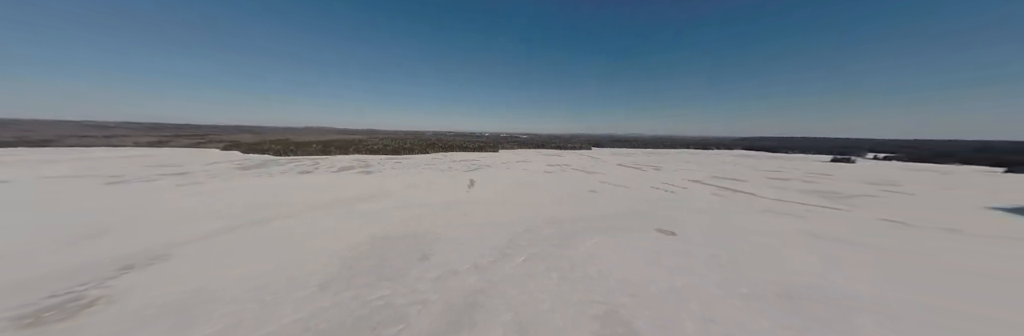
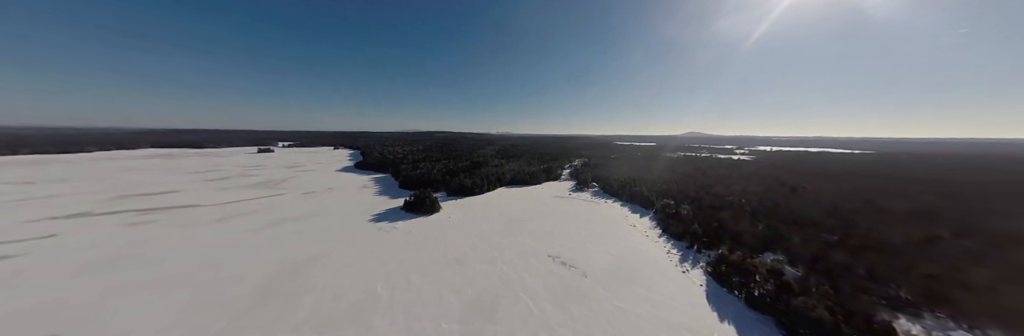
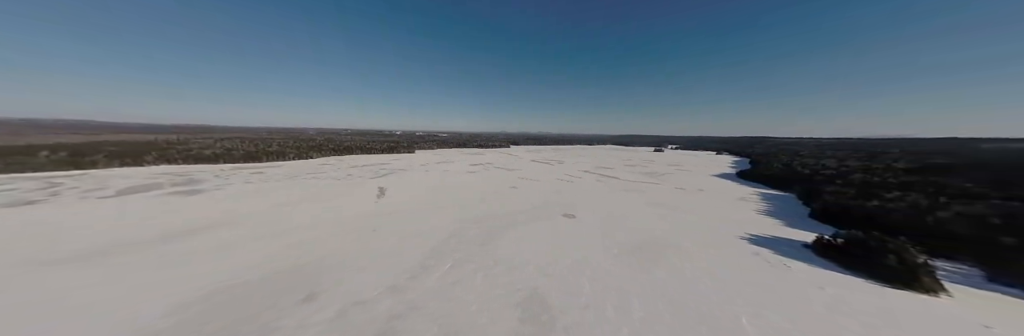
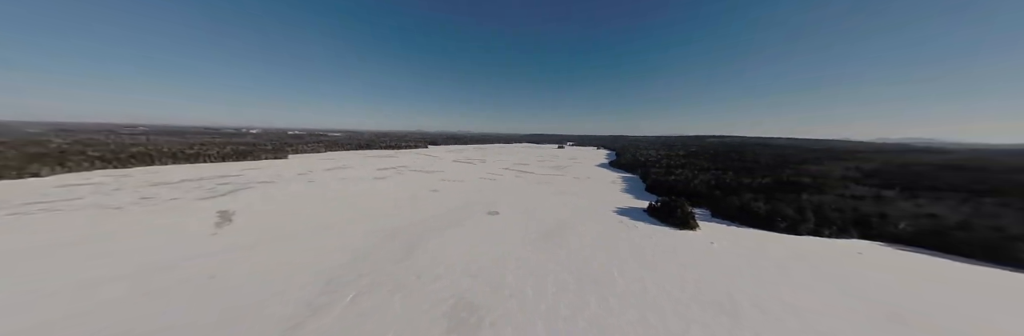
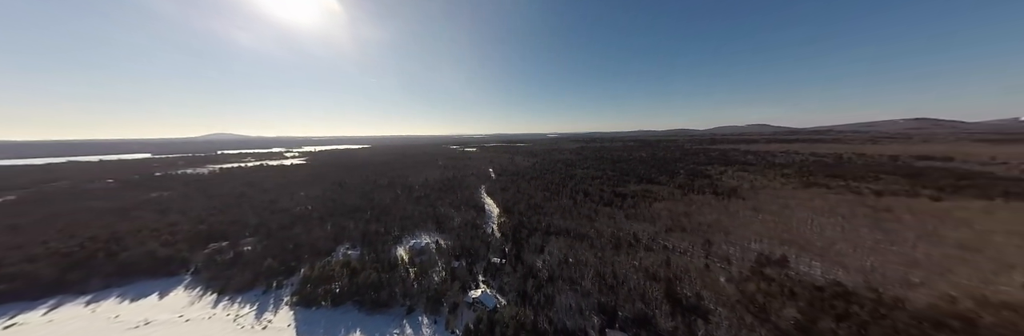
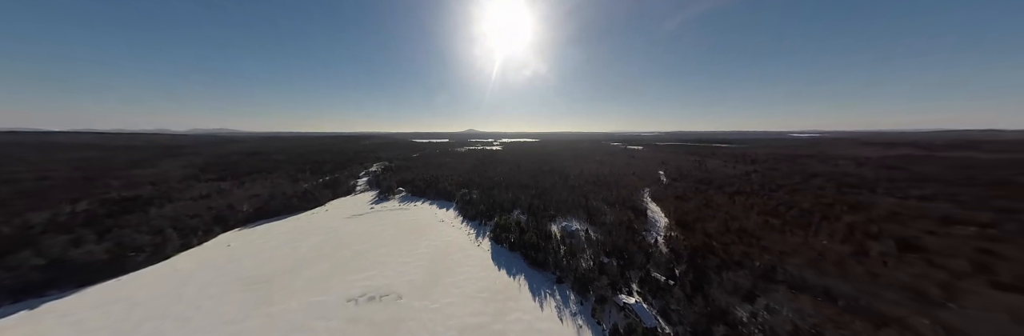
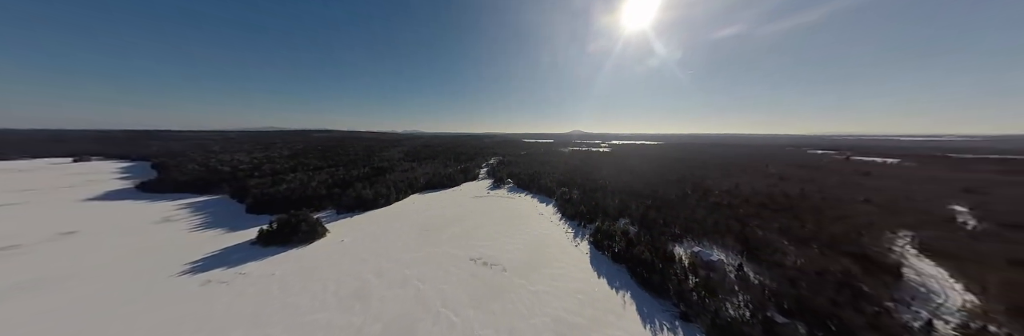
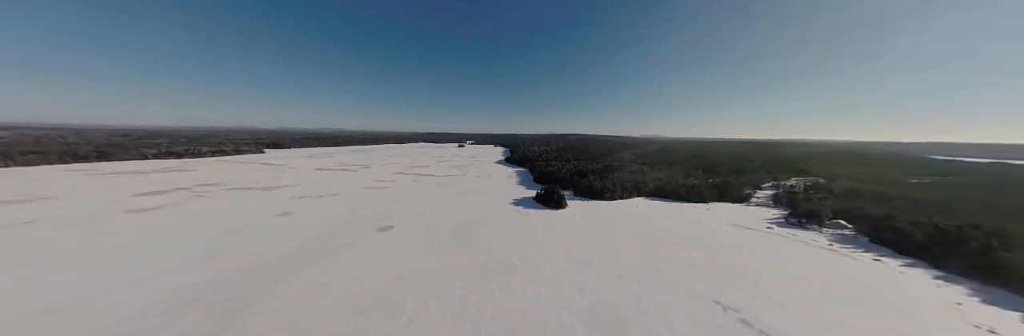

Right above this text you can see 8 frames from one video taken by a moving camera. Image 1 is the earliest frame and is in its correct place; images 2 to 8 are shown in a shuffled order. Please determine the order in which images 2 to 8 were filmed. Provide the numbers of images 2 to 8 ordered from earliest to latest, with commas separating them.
3, 4, 8, 2, 7, 6, 5
